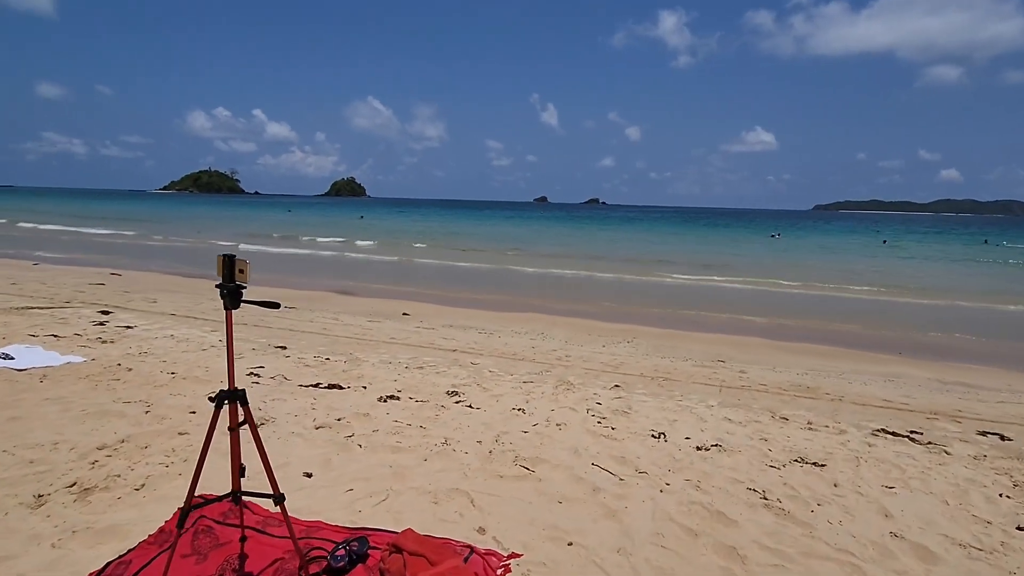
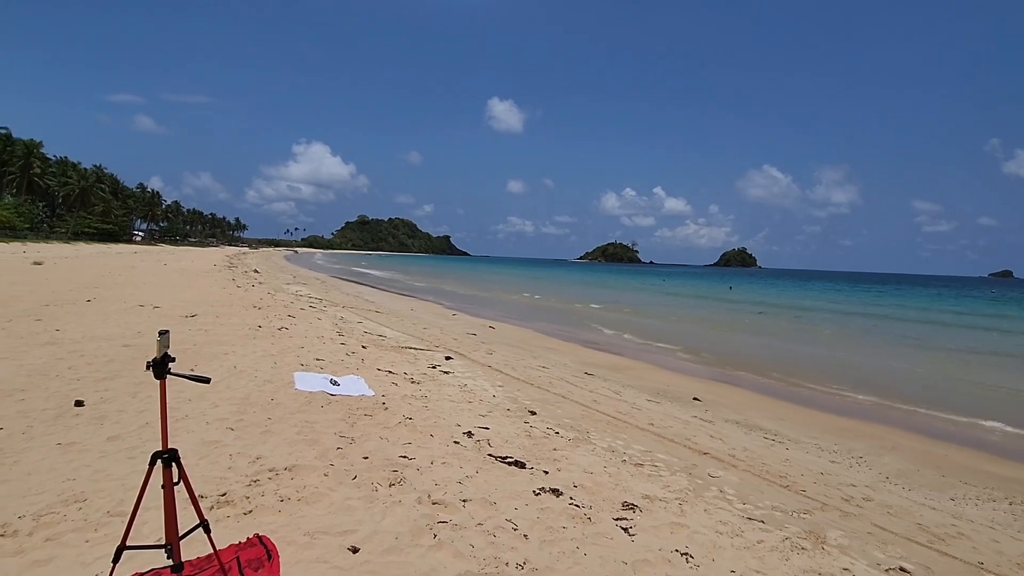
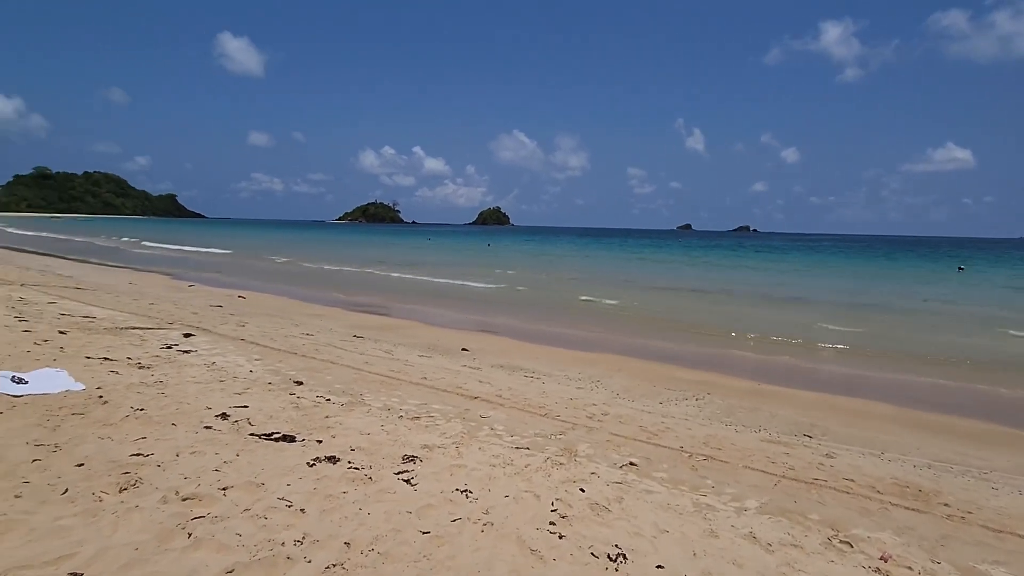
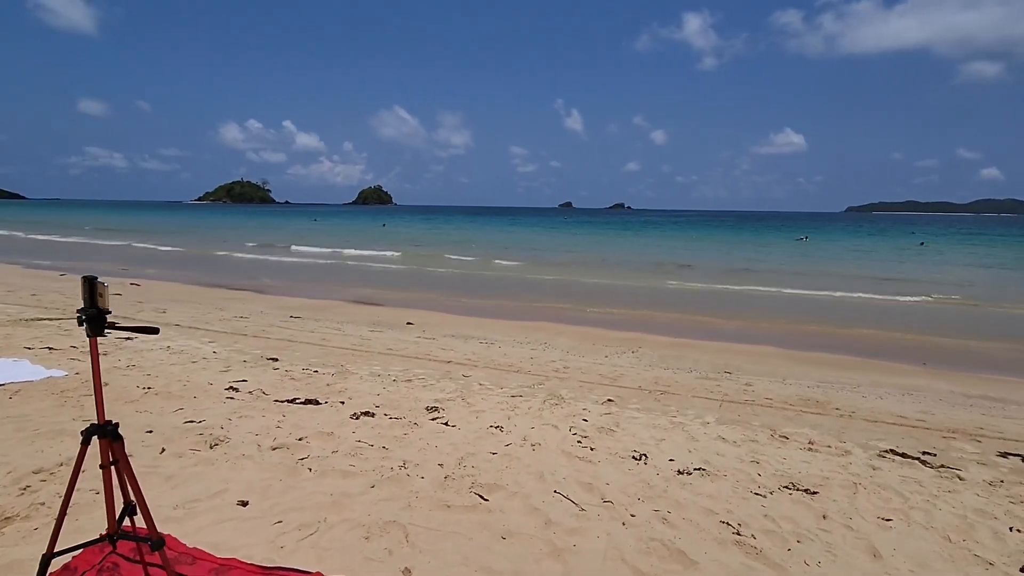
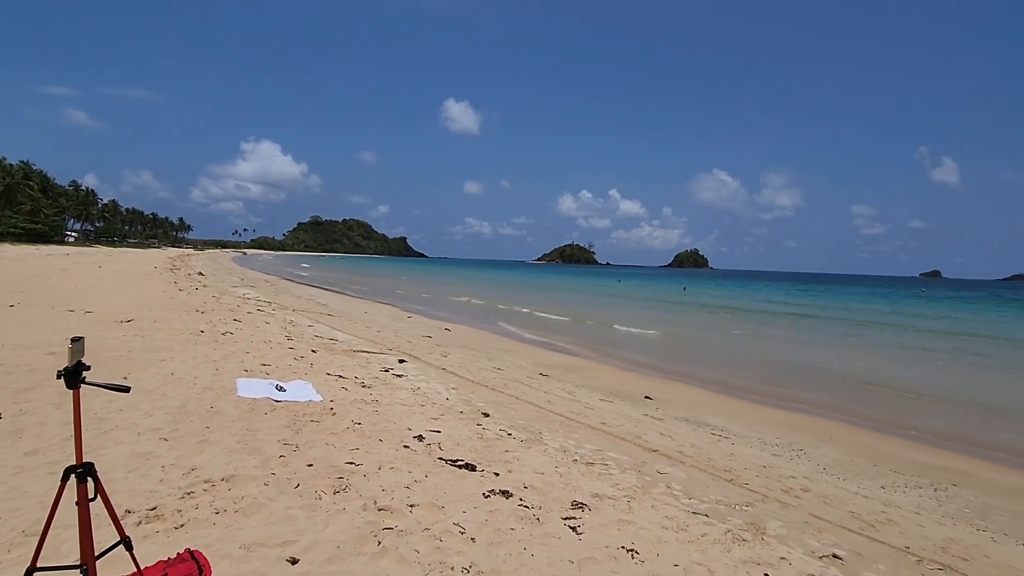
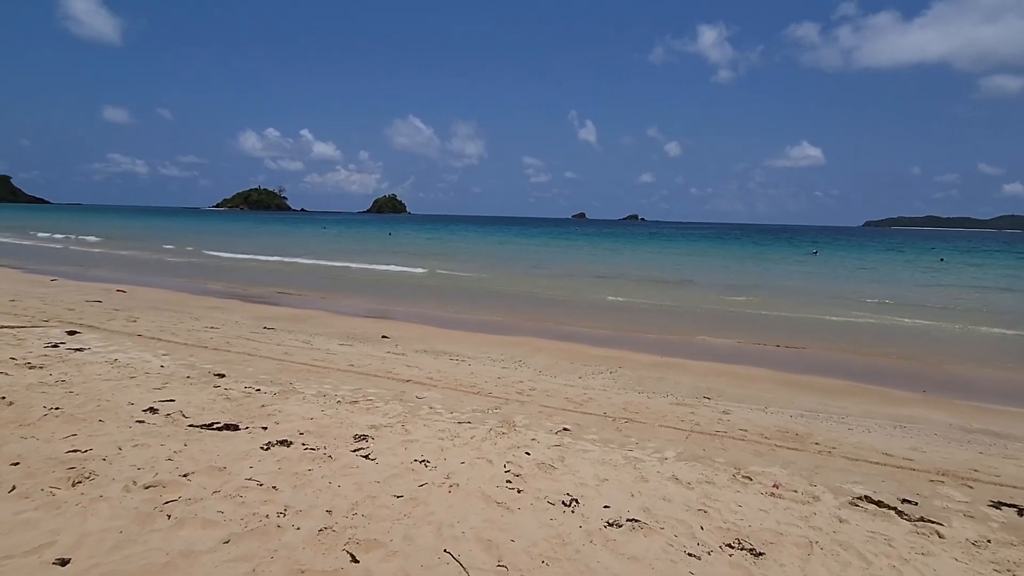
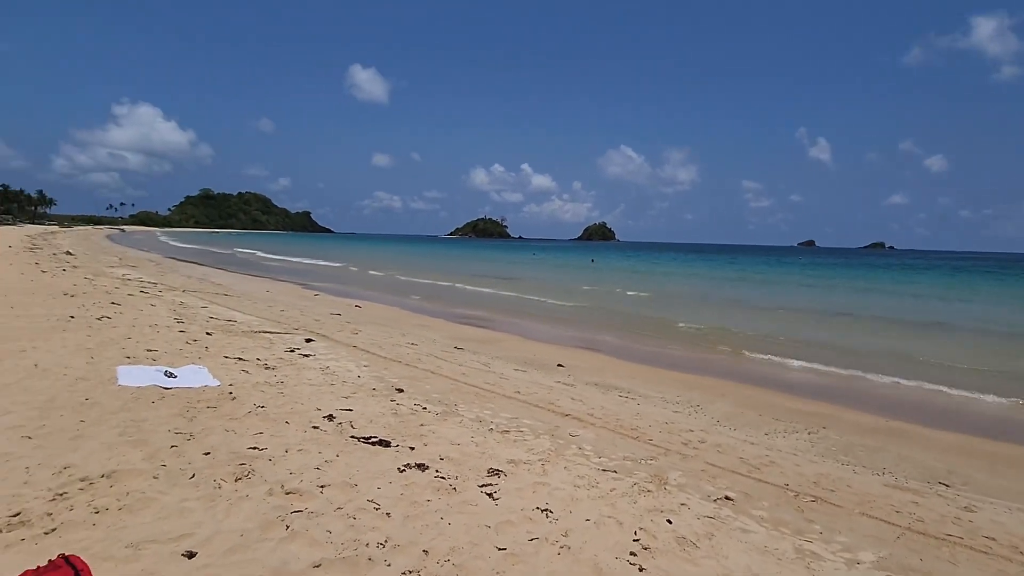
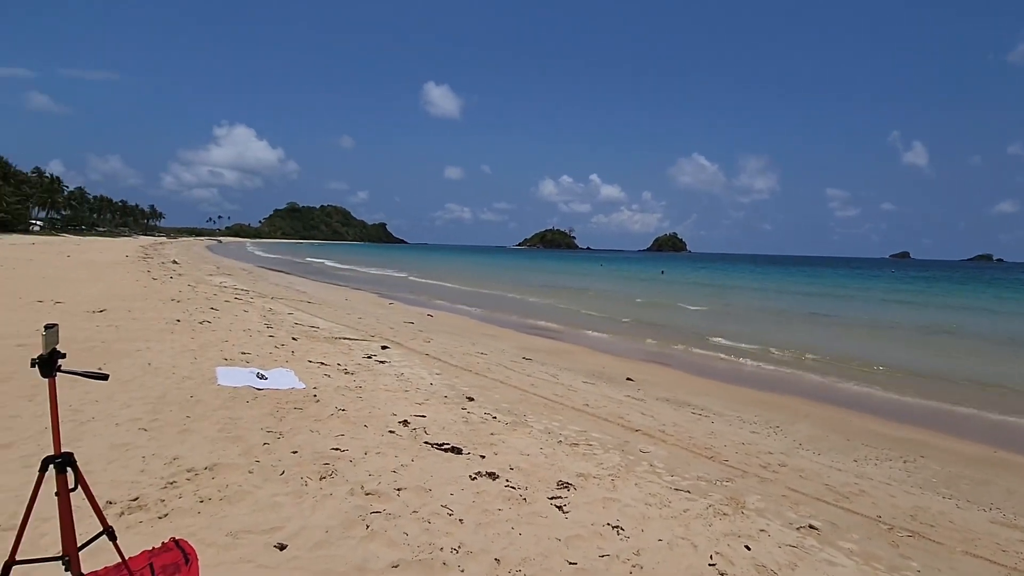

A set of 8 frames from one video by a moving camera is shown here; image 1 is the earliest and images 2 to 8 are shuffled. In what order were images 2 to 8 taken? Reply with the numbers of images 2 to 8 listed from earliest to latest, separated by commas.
4, 6, 3, 7, 8, 2, 5
